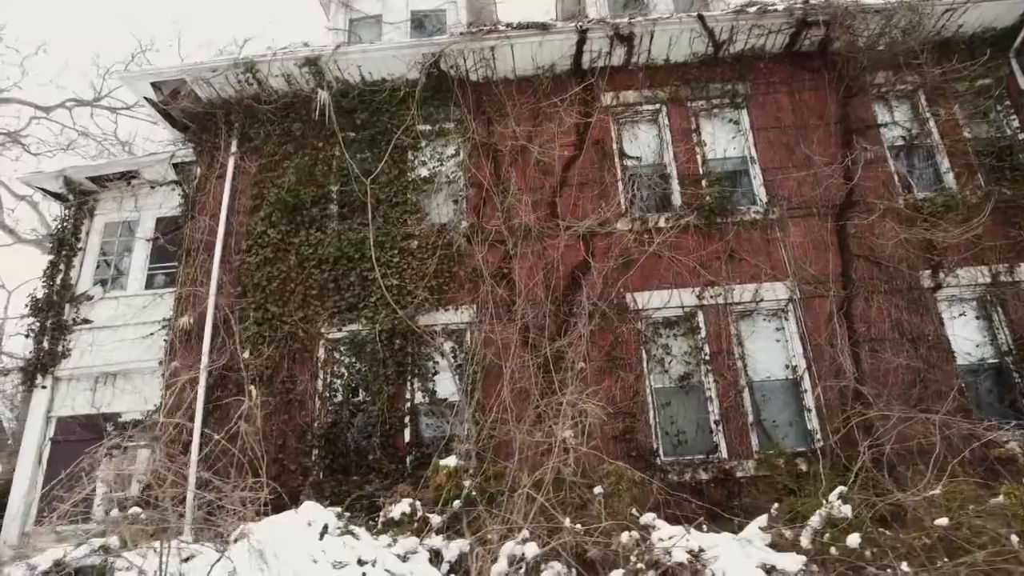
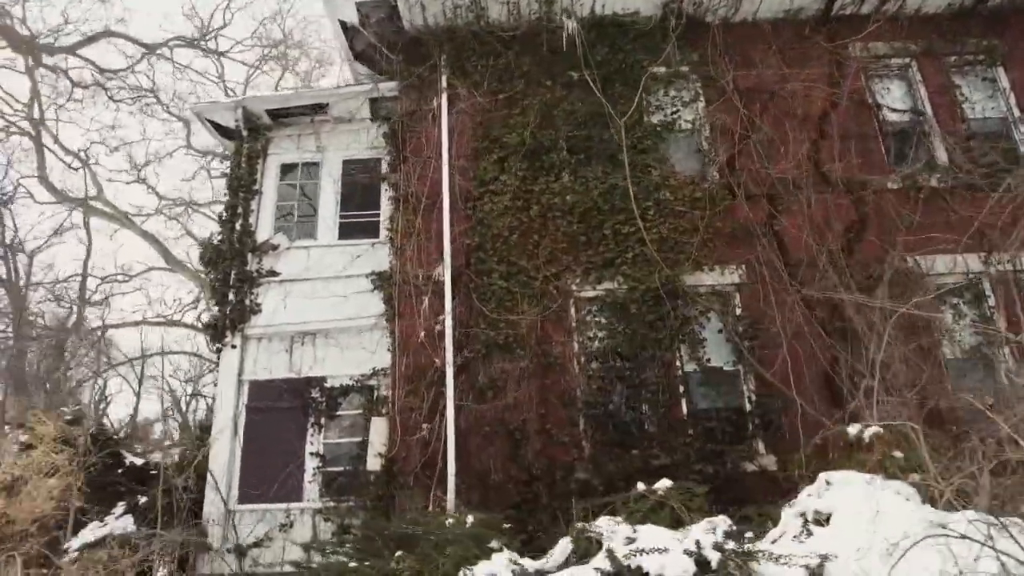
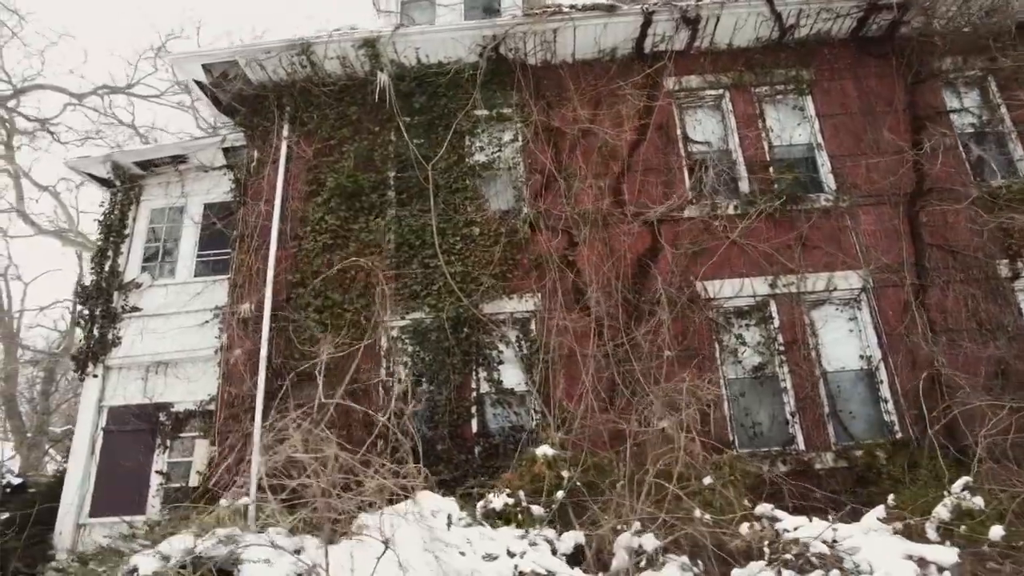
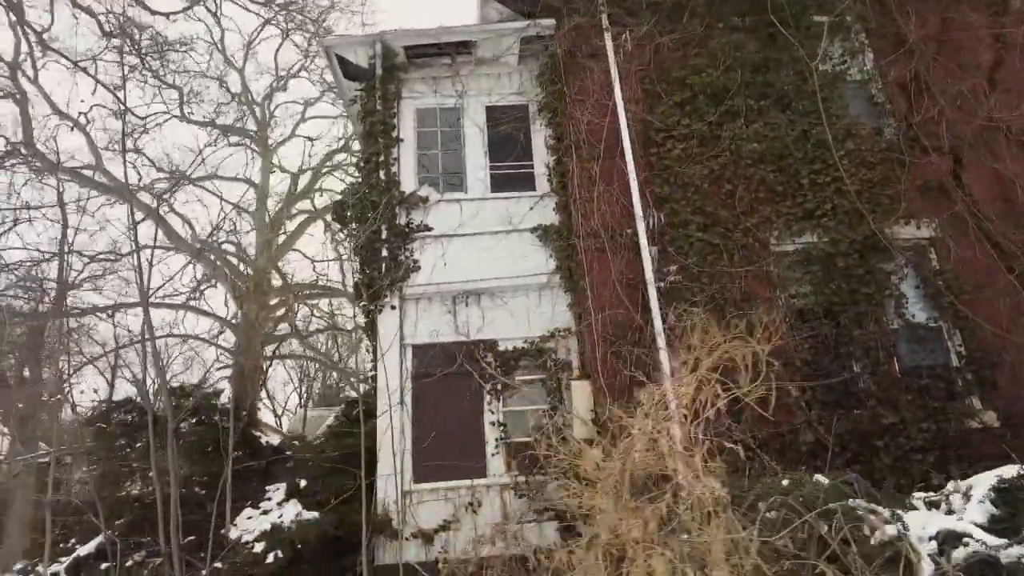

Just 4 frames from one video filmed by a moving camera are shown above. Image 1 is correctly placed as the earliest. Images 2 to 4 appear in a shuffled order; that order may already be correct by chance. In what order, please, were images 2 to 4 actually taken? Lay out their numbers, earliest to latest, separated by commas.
3, 2, 4
